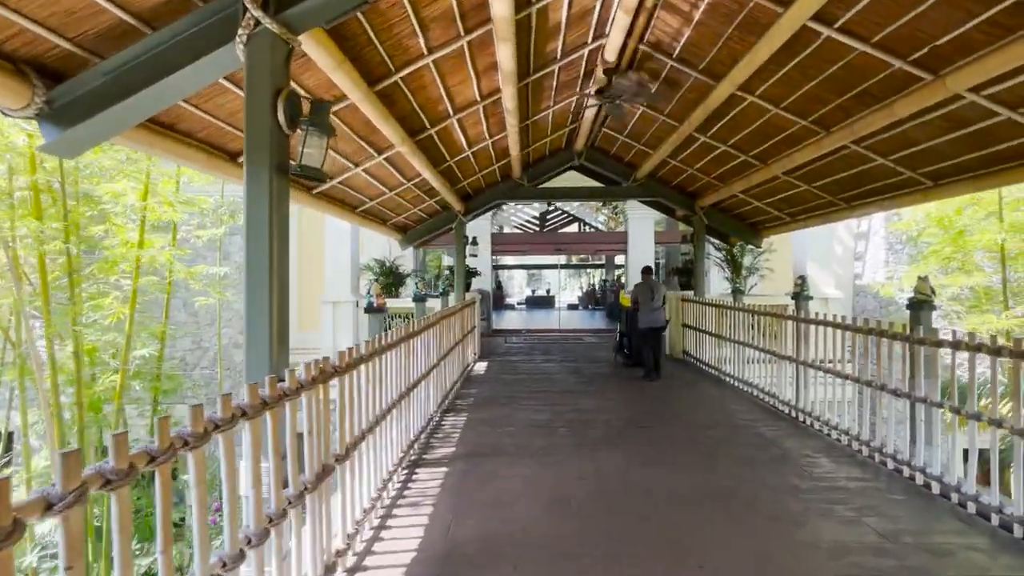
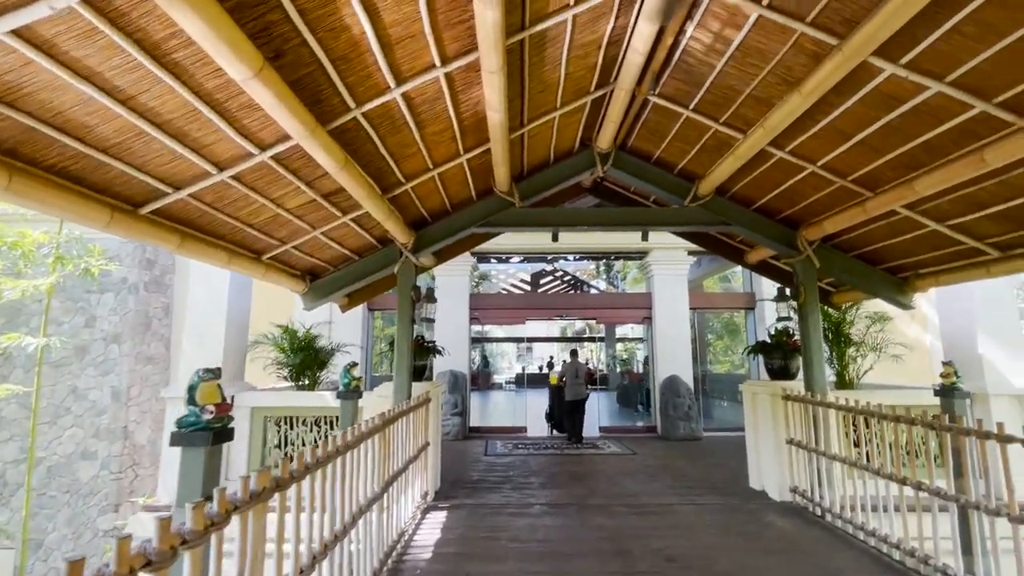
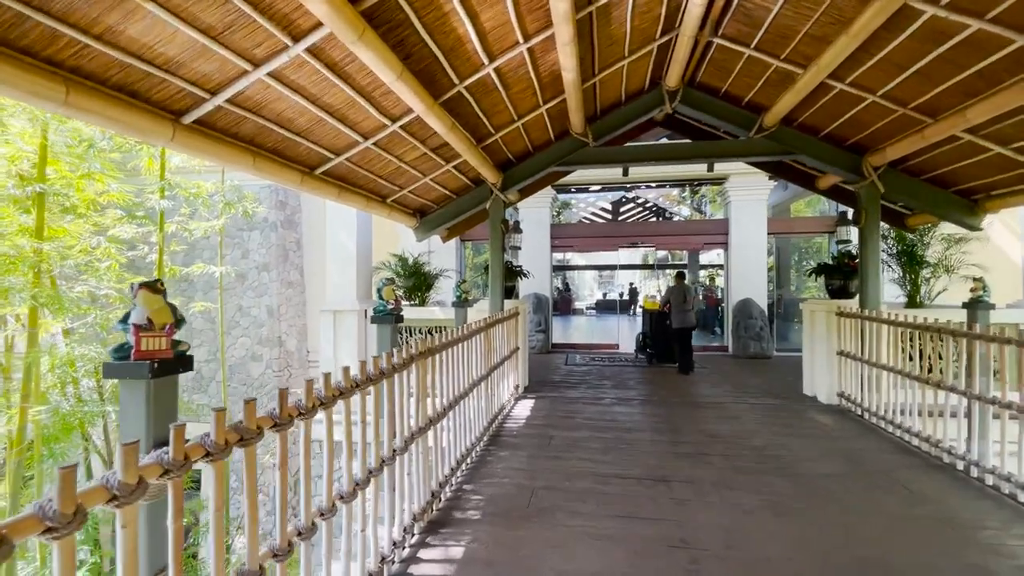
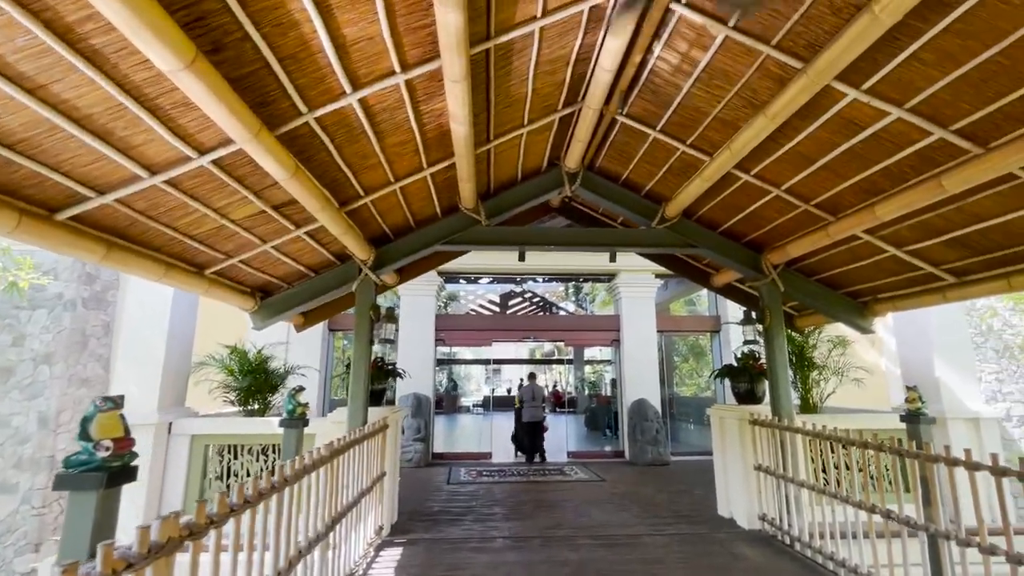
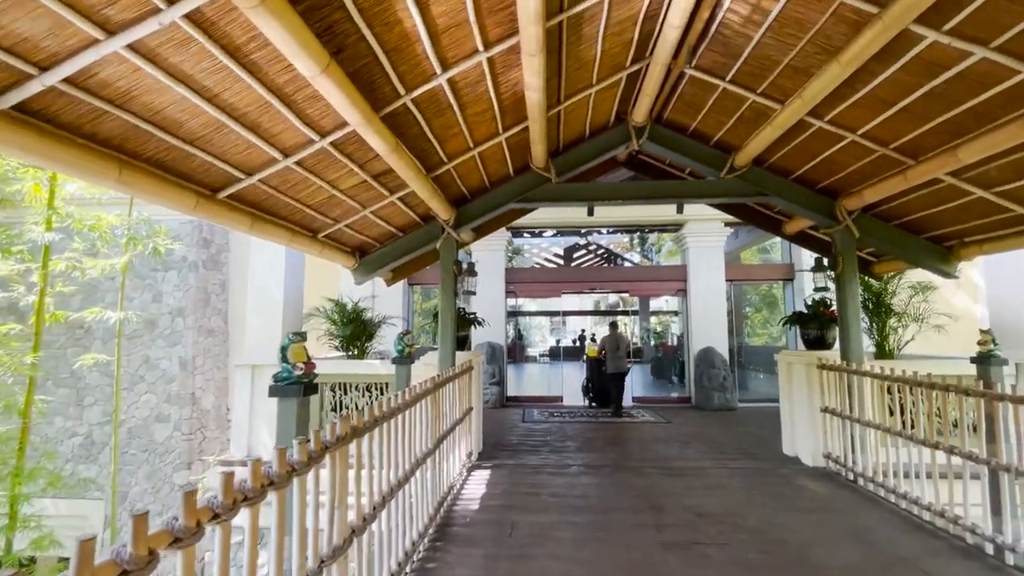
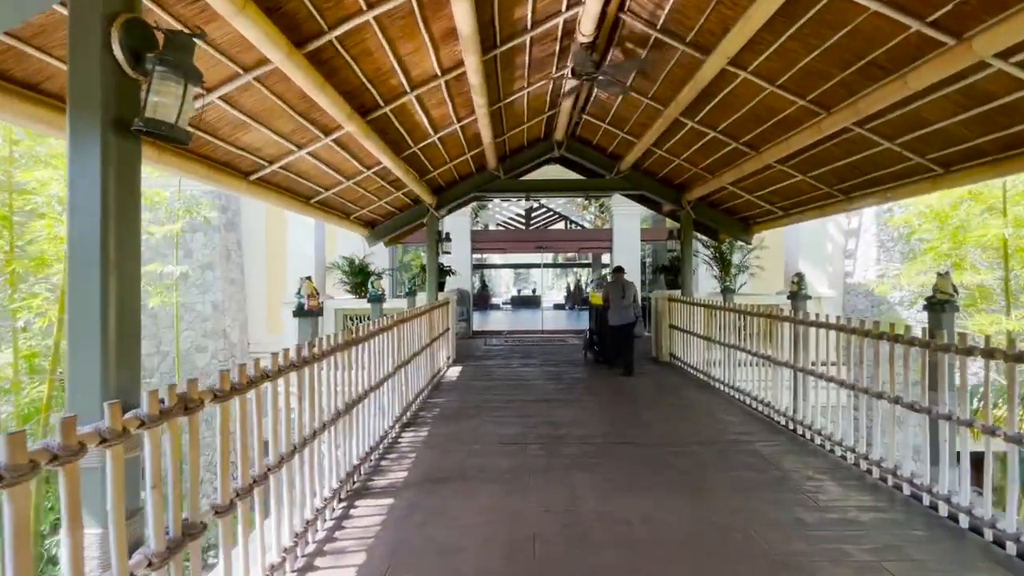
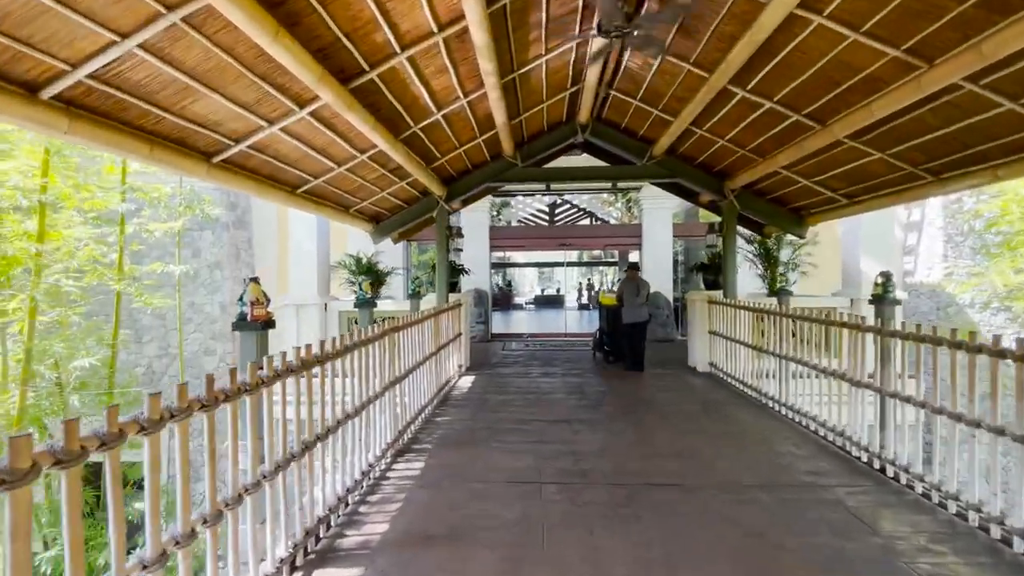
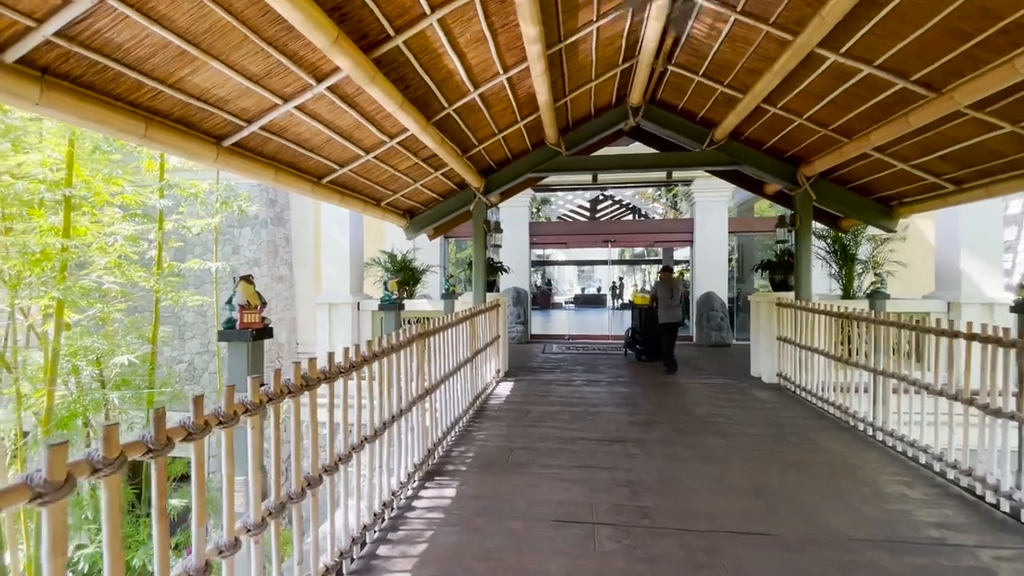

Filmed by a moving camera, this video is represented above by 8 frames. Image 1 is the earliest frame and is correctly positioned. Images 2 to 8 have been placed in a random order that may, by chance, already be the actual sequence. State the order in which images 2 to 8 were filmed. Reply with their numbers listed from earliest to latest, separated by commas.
6, 7, 8, 3, 5, 2, 4
